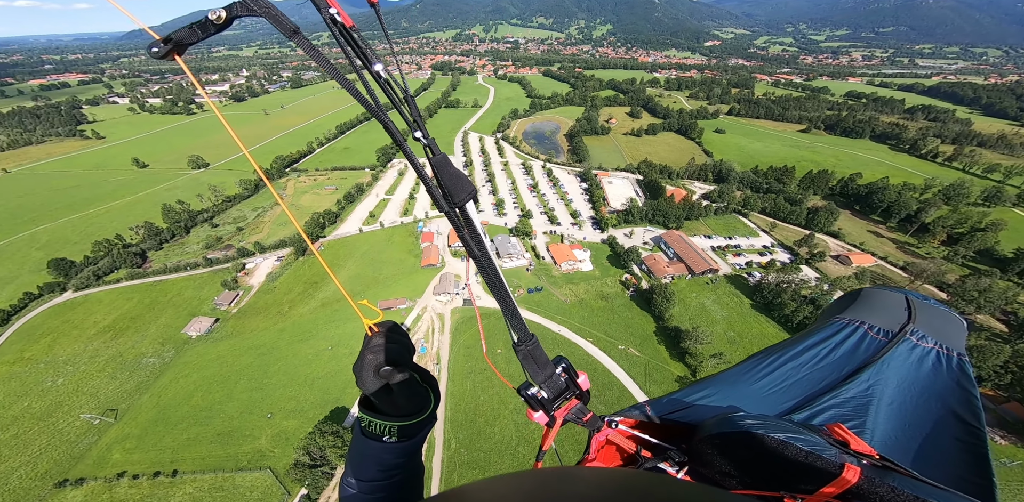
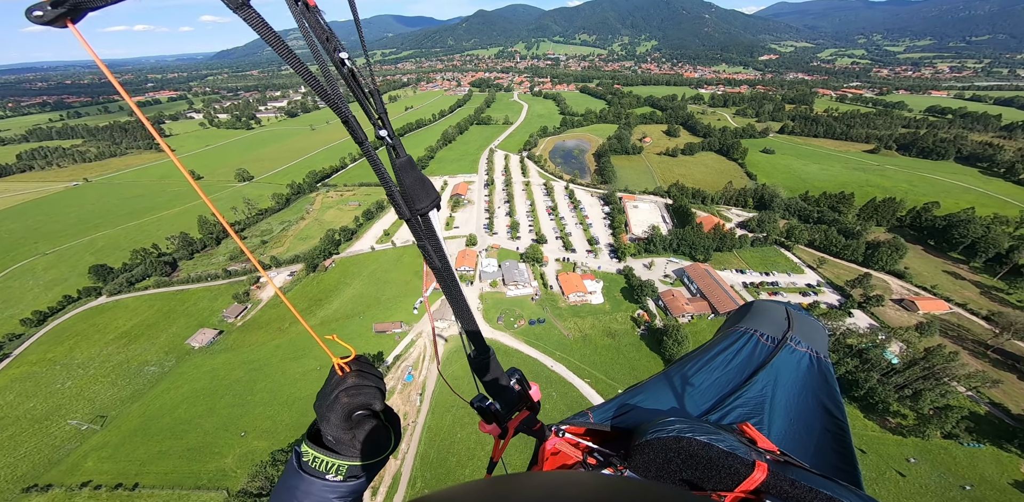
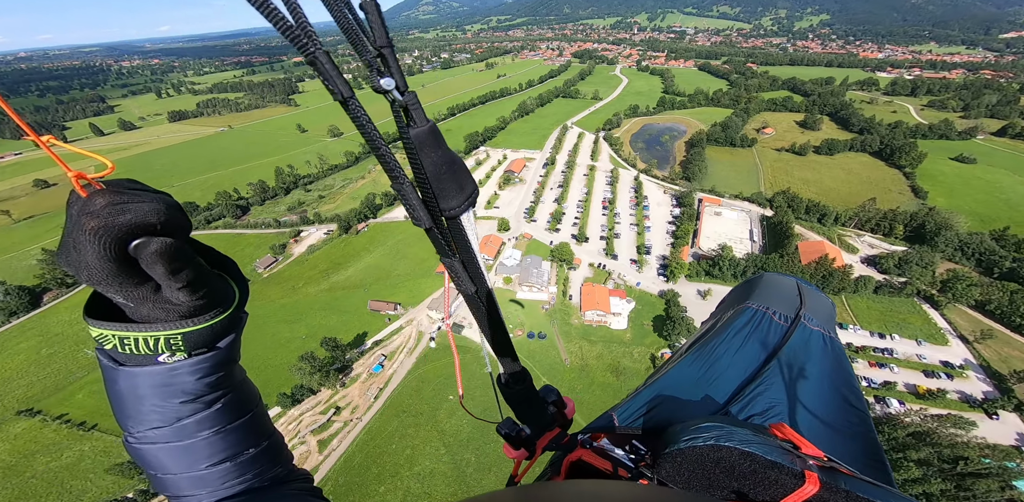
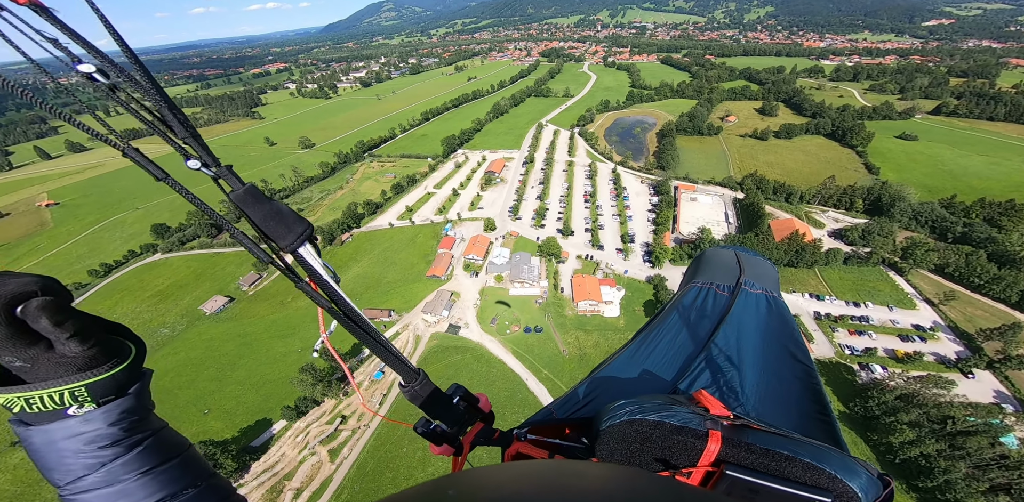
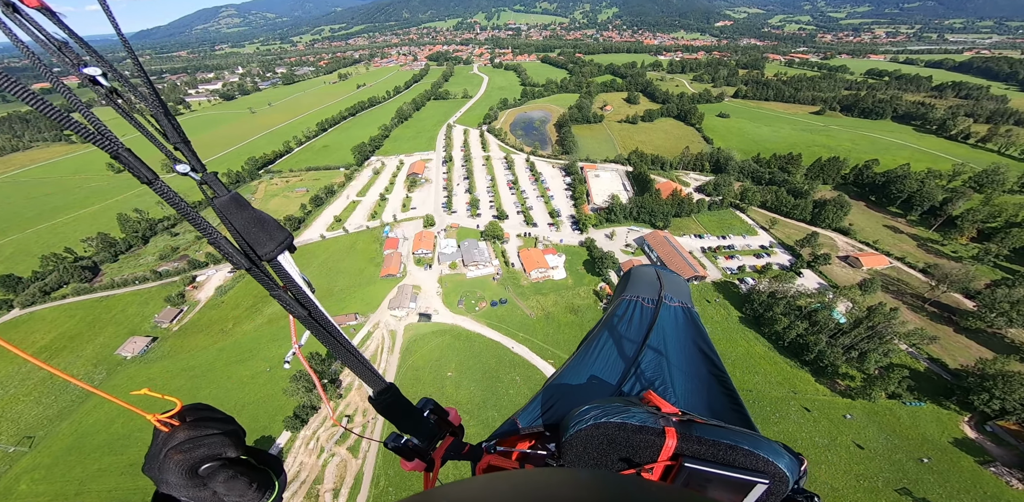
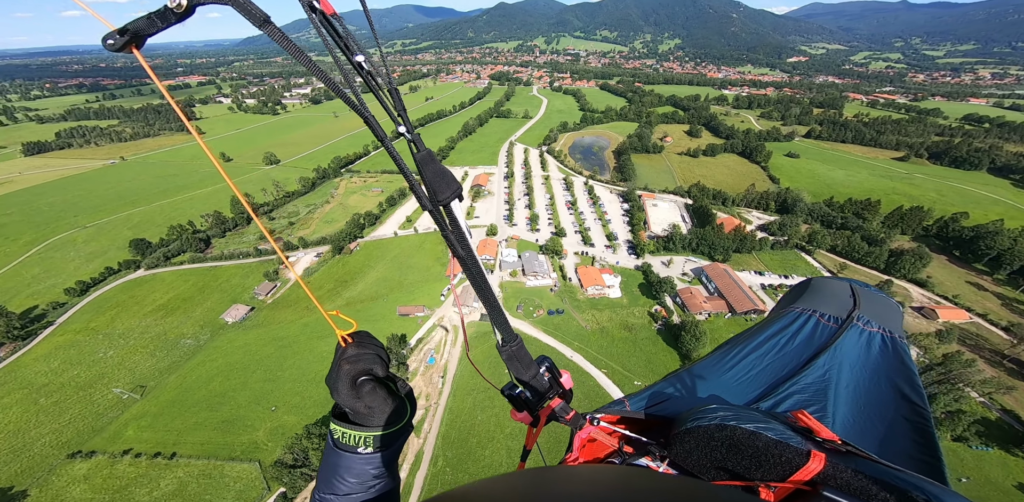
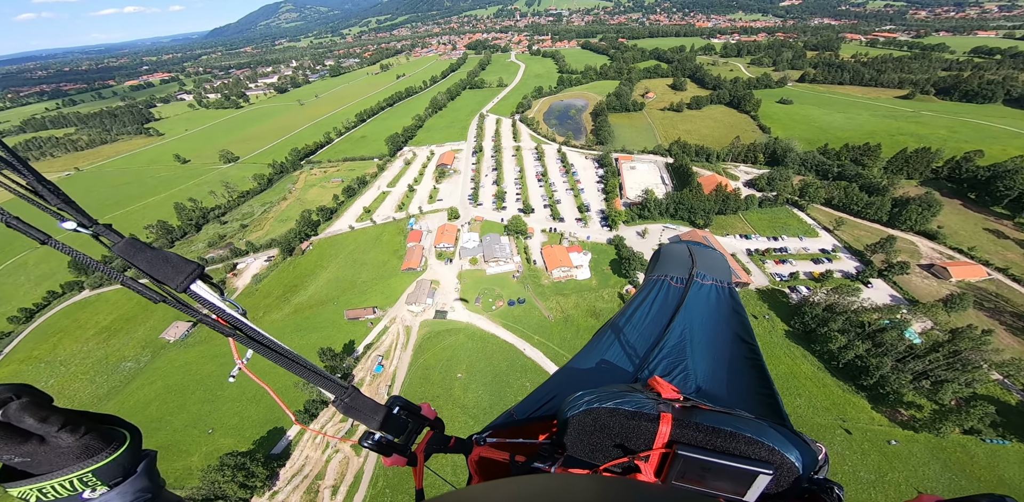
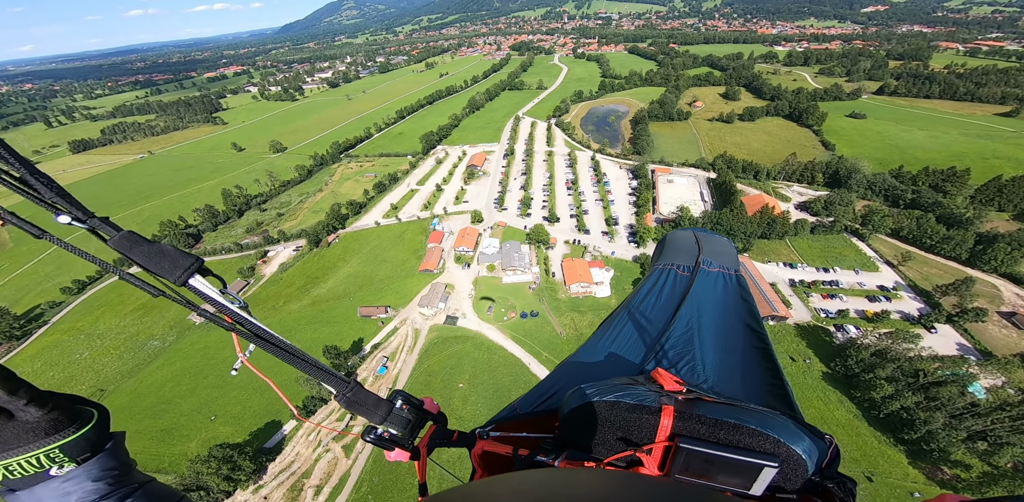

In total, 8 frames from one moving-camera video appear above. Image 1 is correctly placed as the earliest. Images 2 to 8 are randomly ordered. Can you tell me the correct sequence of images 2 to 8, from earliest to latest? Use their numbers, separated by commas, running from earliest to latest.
6, 2, 5, 7, 8, 4, 3
